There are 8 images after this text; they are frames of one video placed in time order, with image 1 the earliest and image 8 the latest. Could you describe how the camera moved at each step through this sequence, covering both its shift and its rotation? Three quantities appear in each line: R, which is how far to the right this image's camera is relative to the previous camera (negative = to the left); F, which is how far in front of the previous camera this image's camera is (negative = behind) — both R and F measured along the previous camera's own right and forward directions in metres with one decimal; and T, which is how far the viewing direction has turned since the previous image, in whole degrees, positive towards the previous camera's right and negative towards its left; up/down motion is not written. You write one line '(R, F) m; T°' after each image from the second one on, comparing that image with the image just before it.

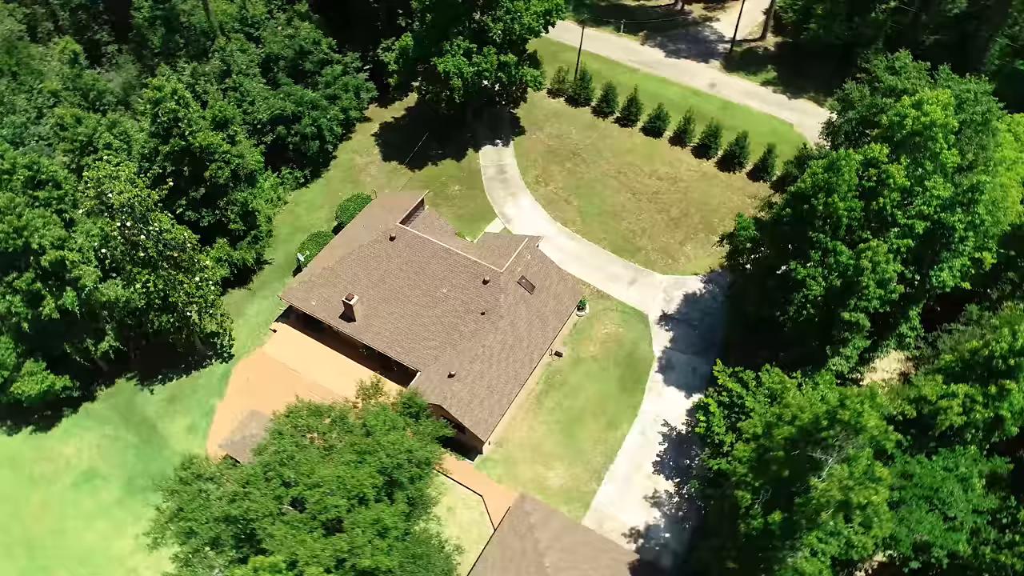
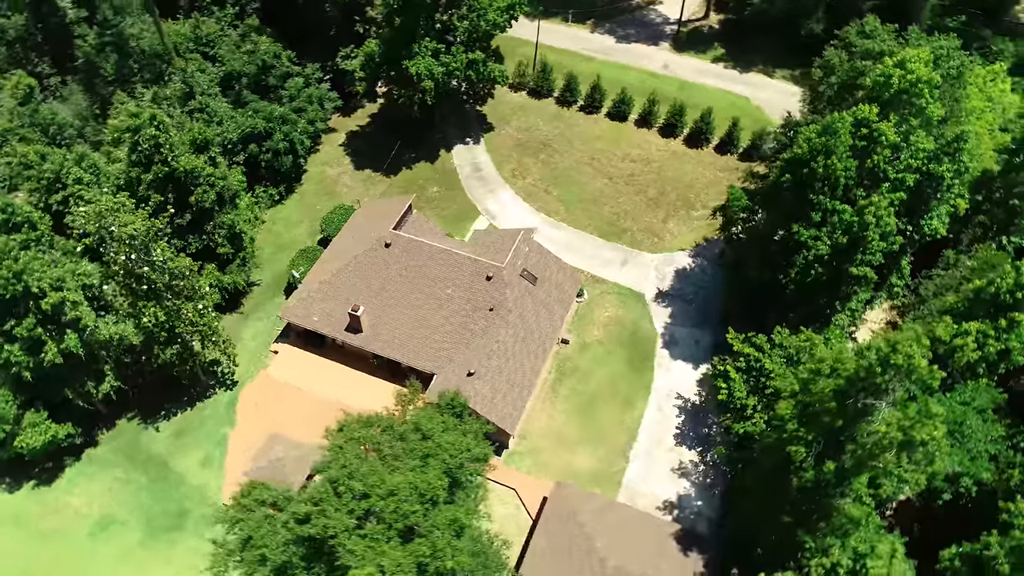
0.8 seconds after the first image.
(-4.2, -0.1) m; +5°
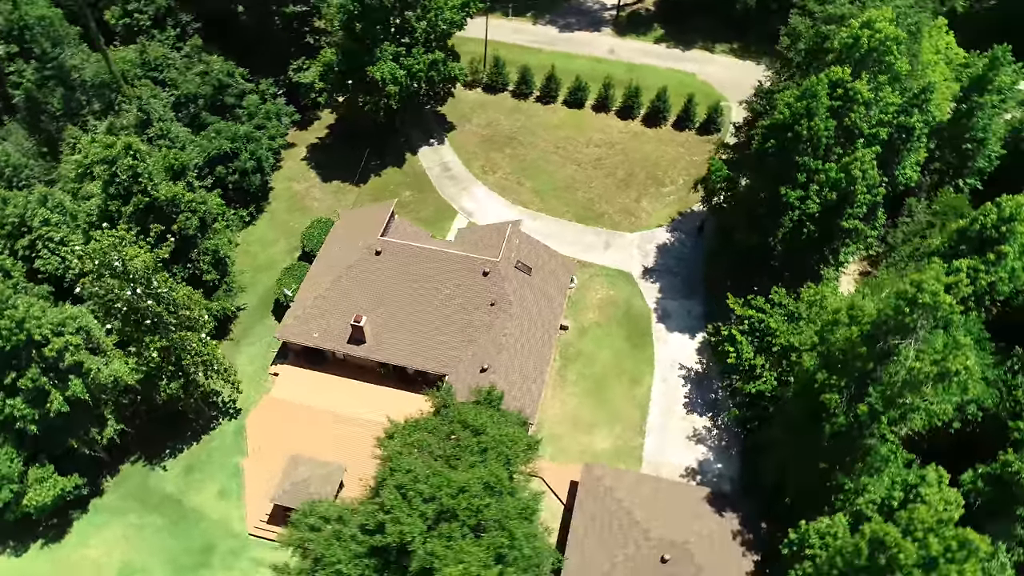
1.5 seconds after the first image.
(-4.1, -0.2) m; +5°
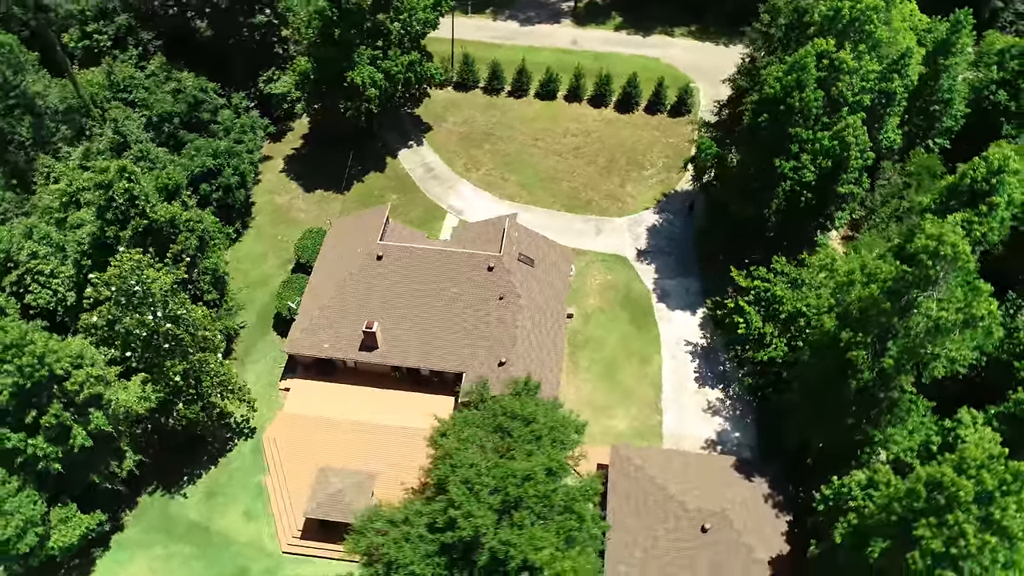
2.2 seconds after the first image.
(-3.6, -0.2) m; +4°
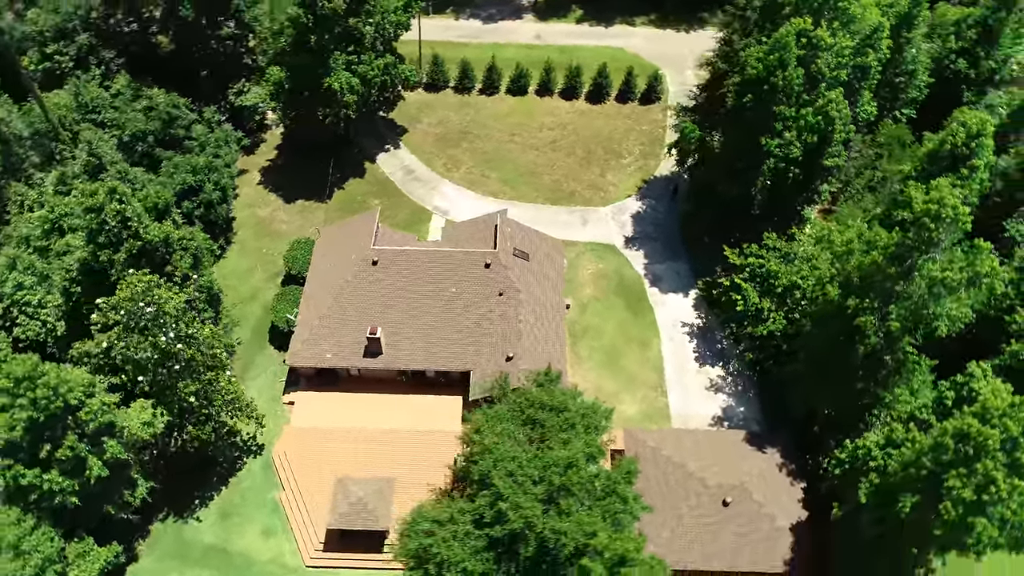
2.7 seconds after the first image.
(-2.7, -0.1) m; +4°
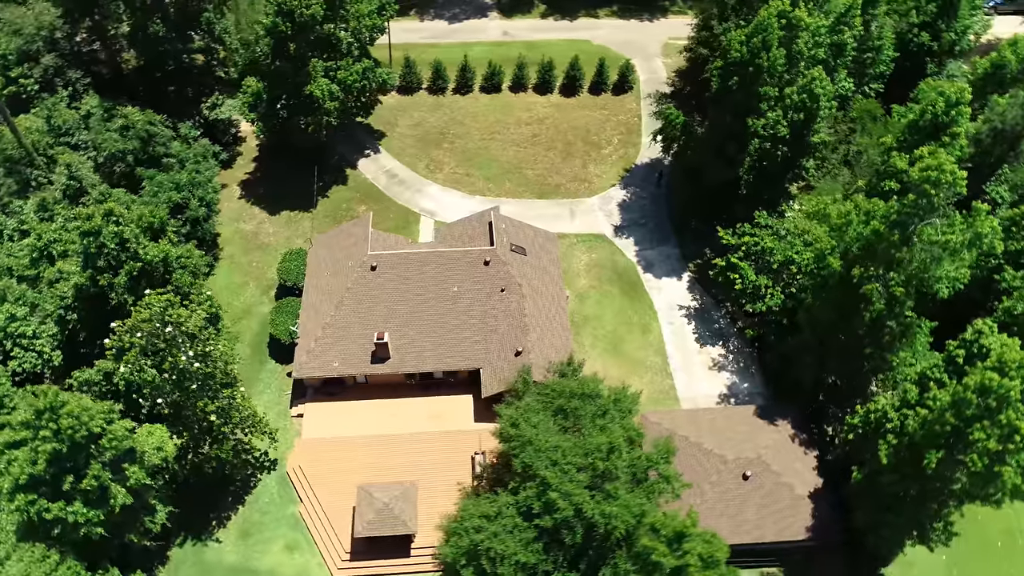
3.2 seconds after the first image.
(-2.7, -0.1) m; +3°
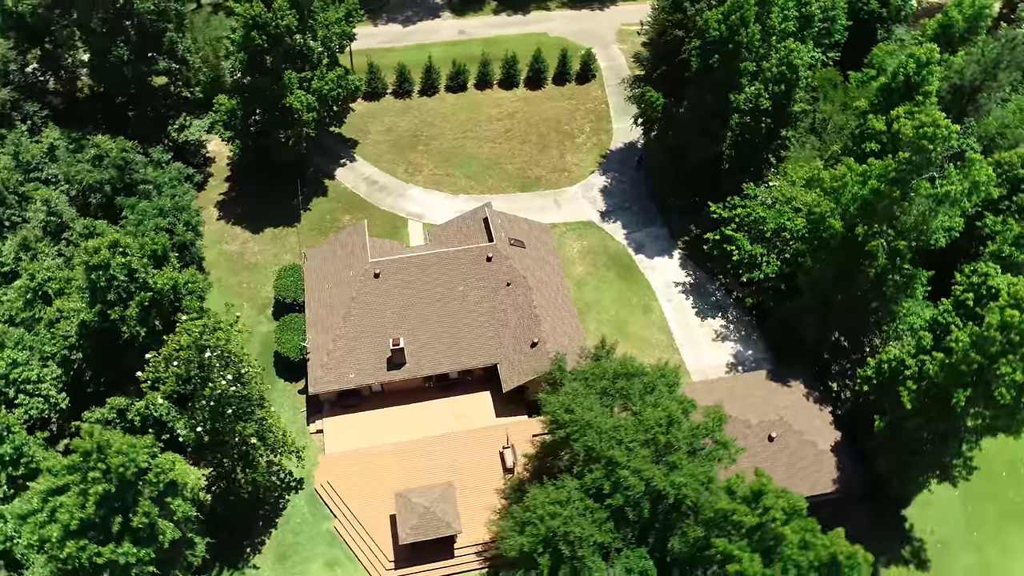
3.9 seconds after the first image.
(-4.1, -0.2) m; +5°
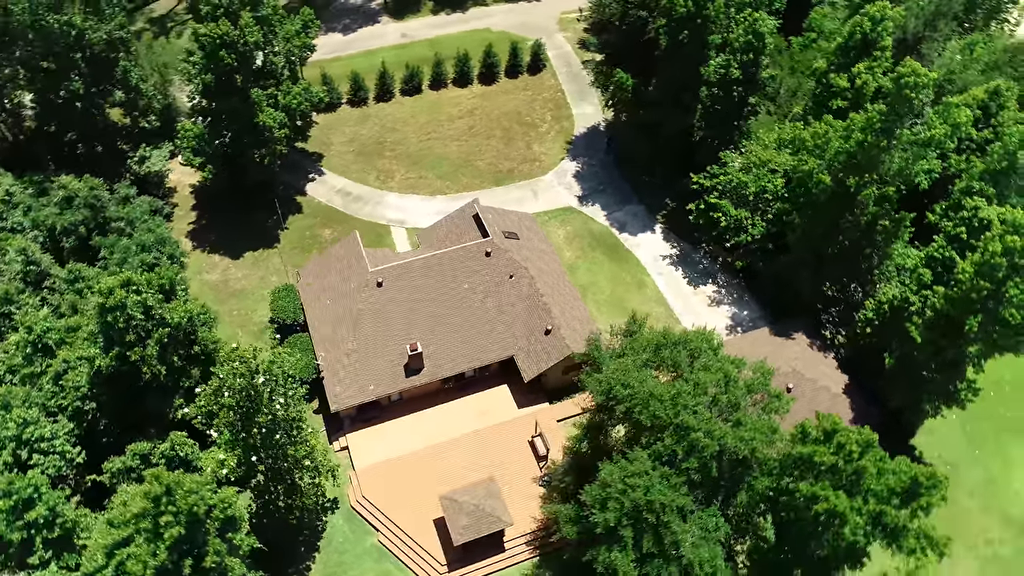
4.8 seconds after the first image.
(-4.9, -0.1) m; +6°
